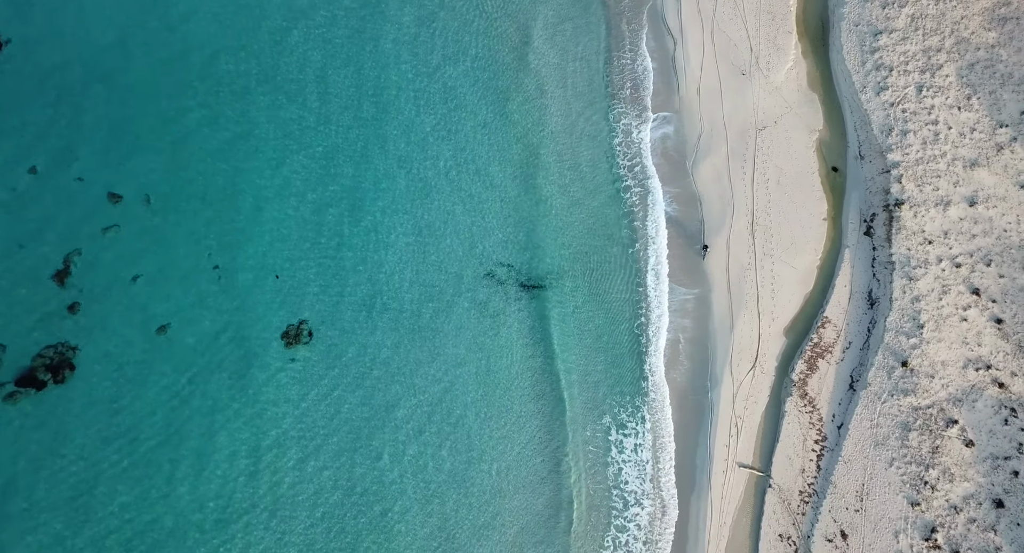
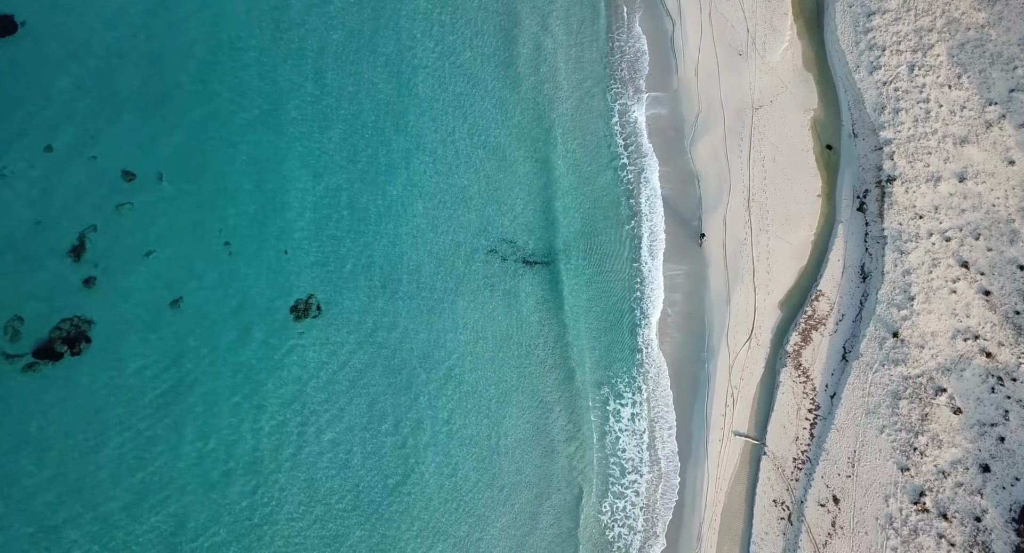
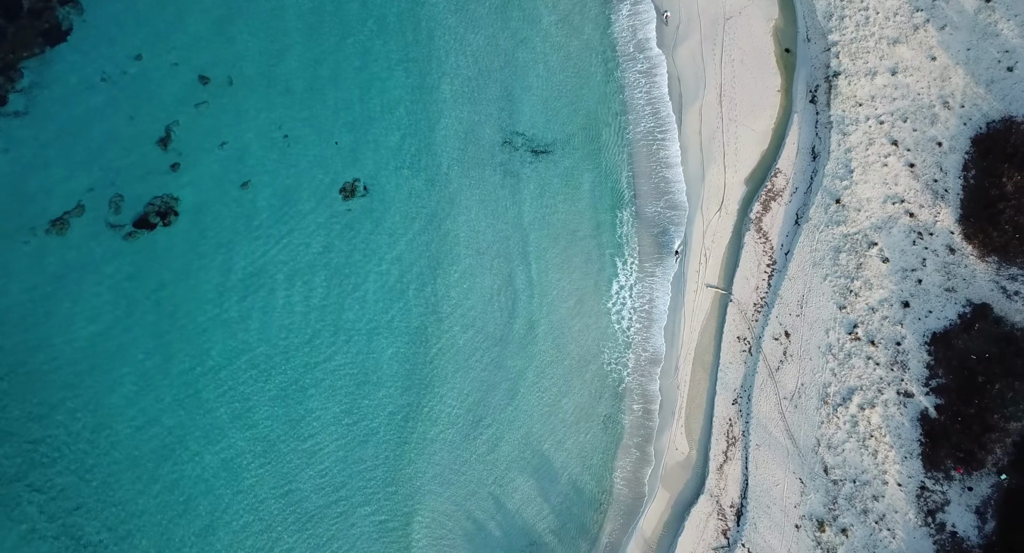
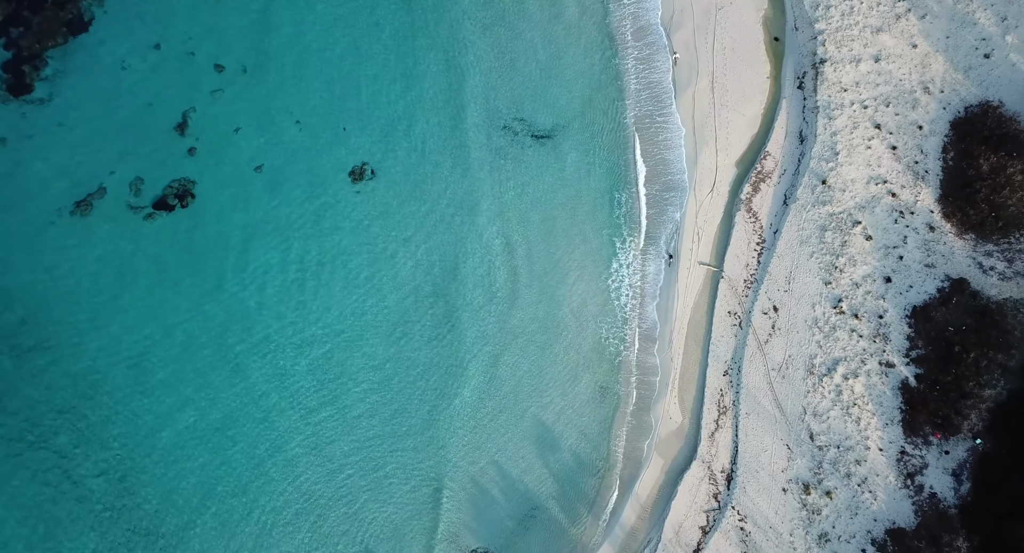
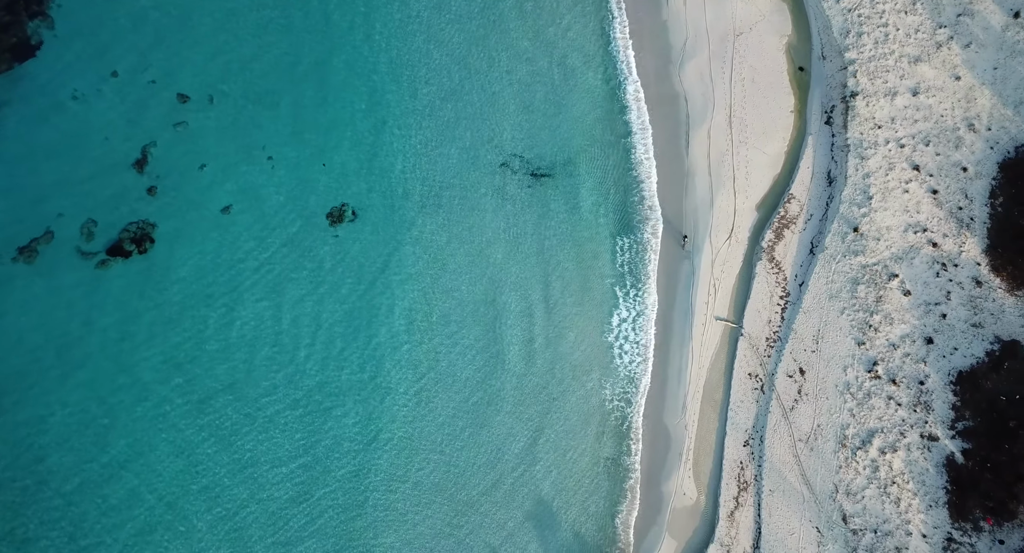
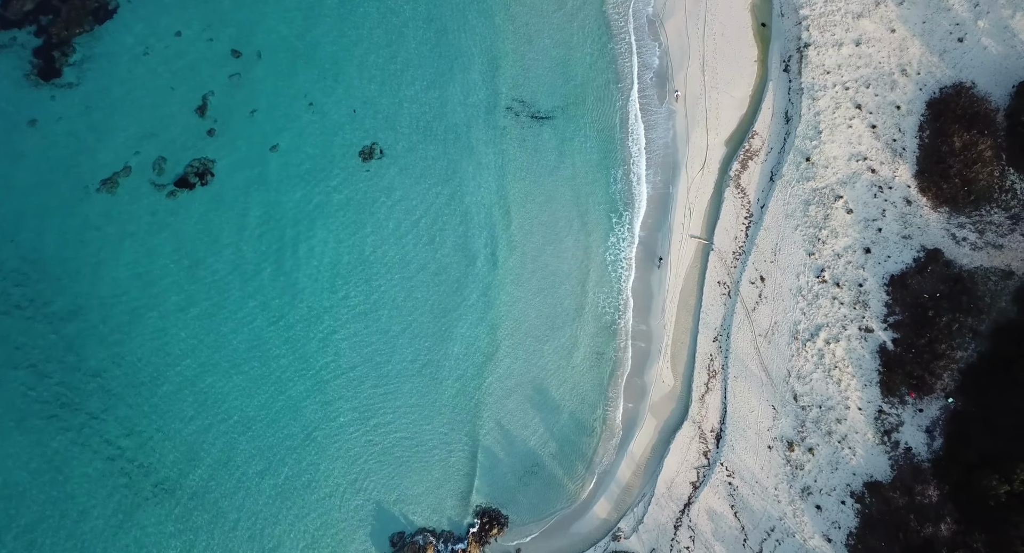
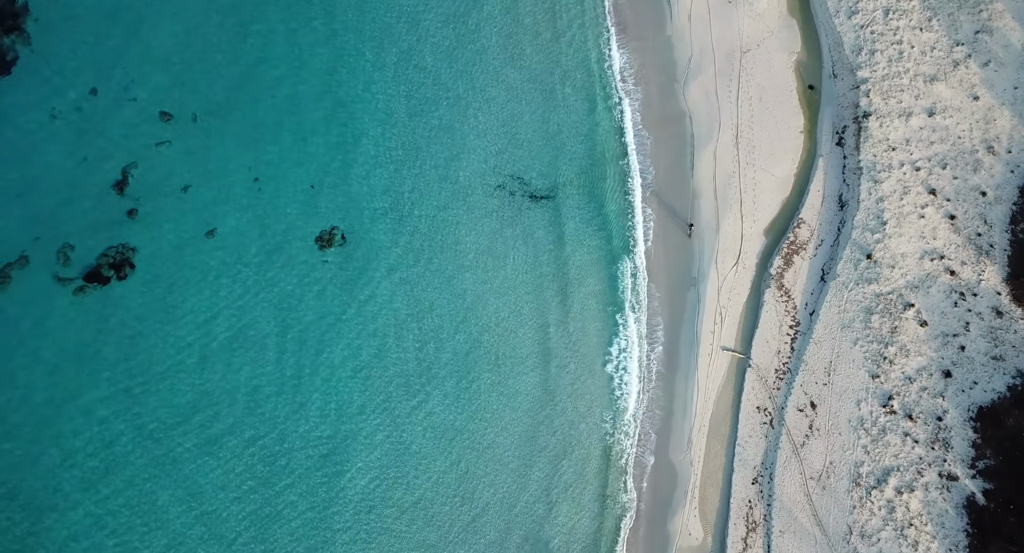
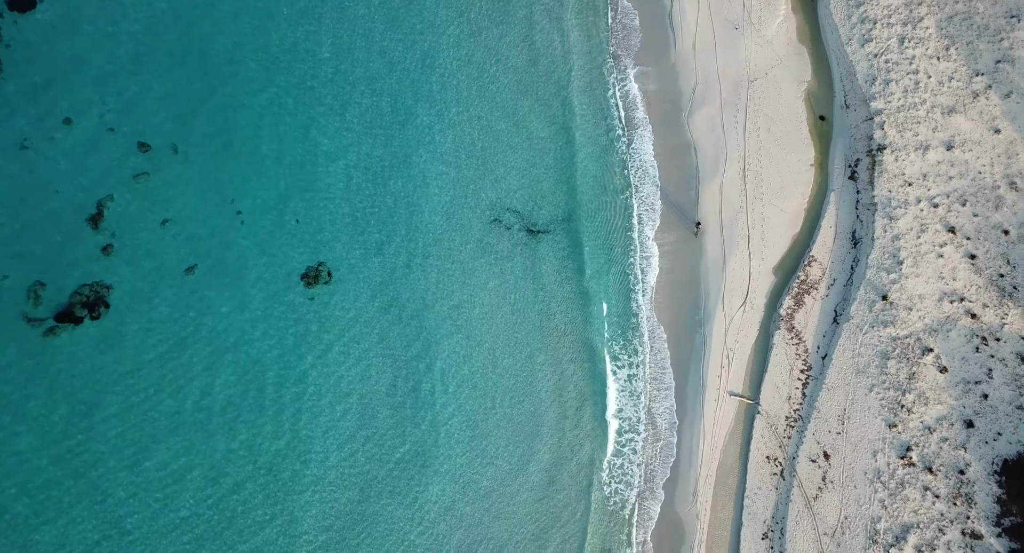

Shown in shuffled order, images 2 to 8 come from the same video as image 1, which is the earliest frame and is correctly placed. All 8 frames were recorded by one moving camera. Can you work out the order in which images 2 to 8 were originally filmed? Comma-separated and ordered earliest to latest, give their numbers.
2, 8, 7, 5, 3, 4, 6
